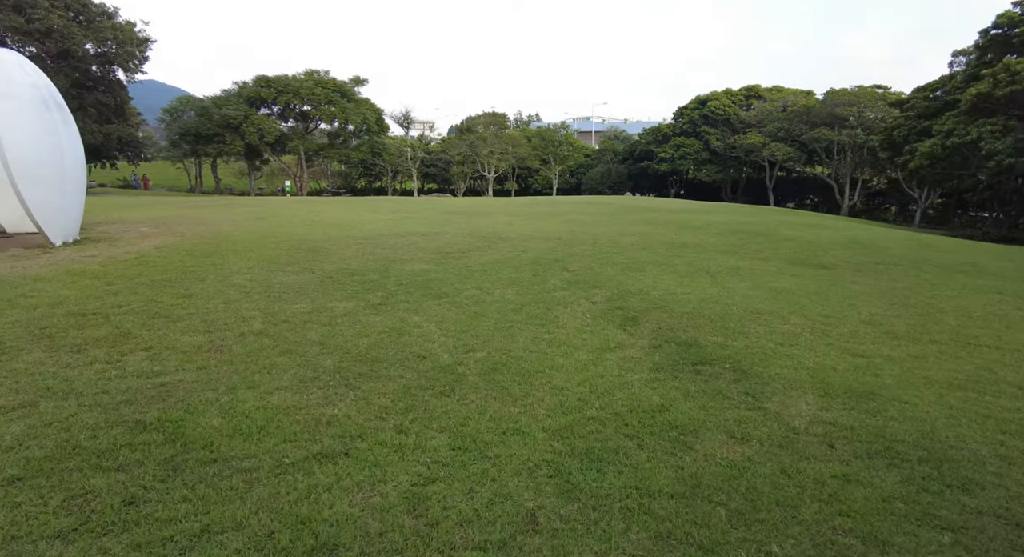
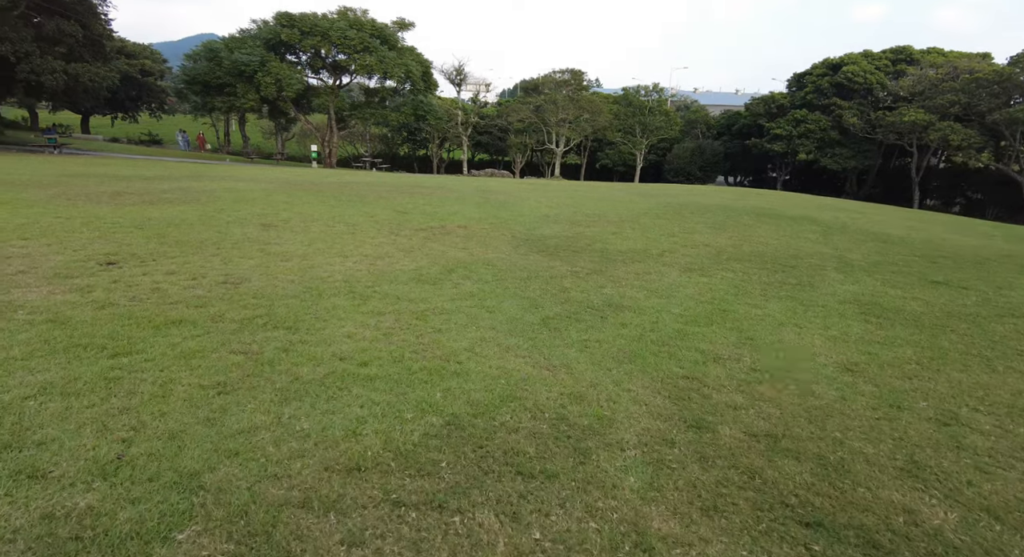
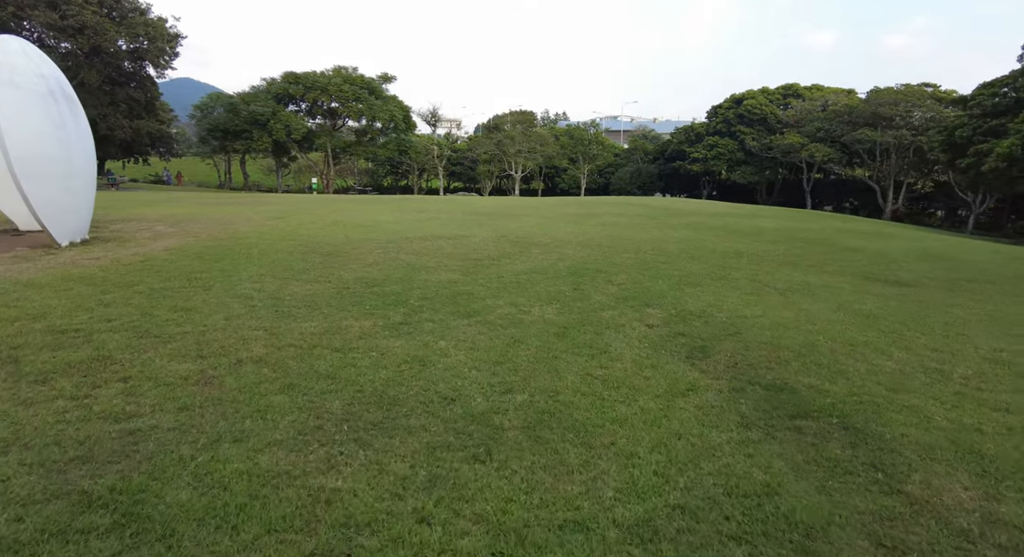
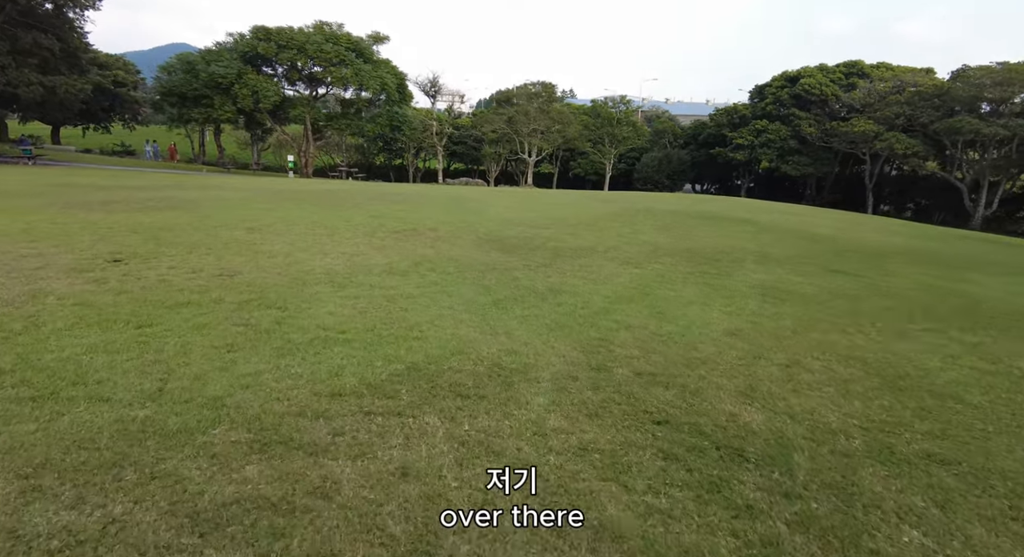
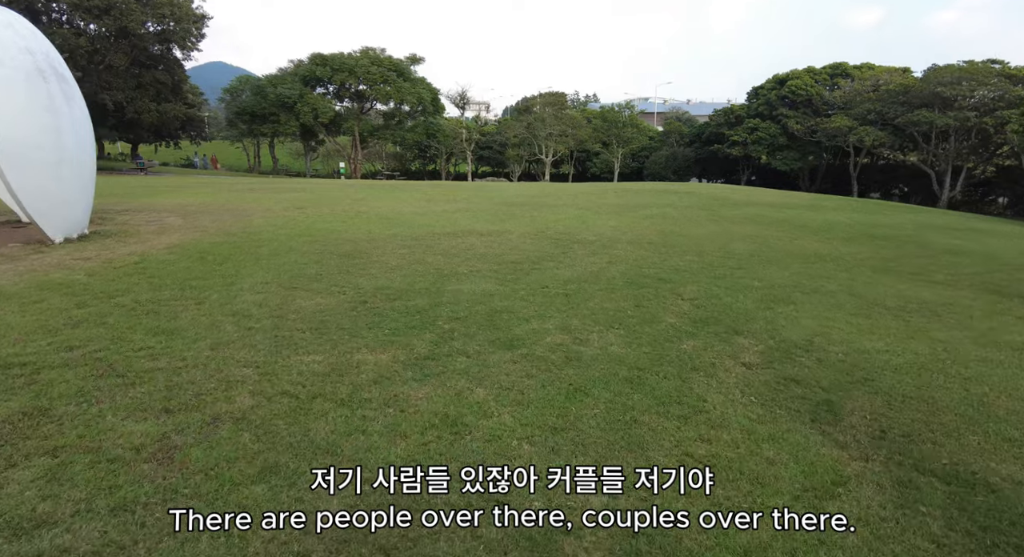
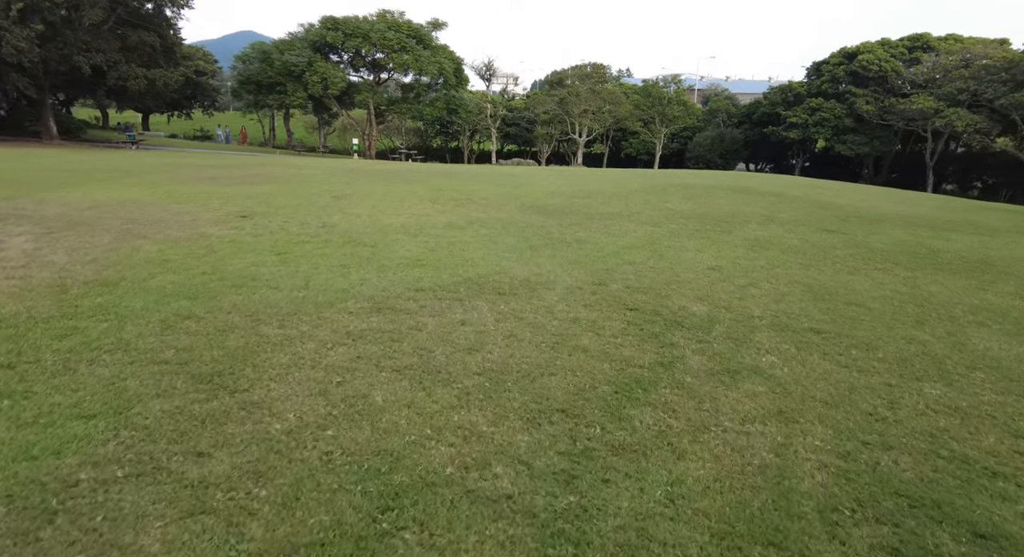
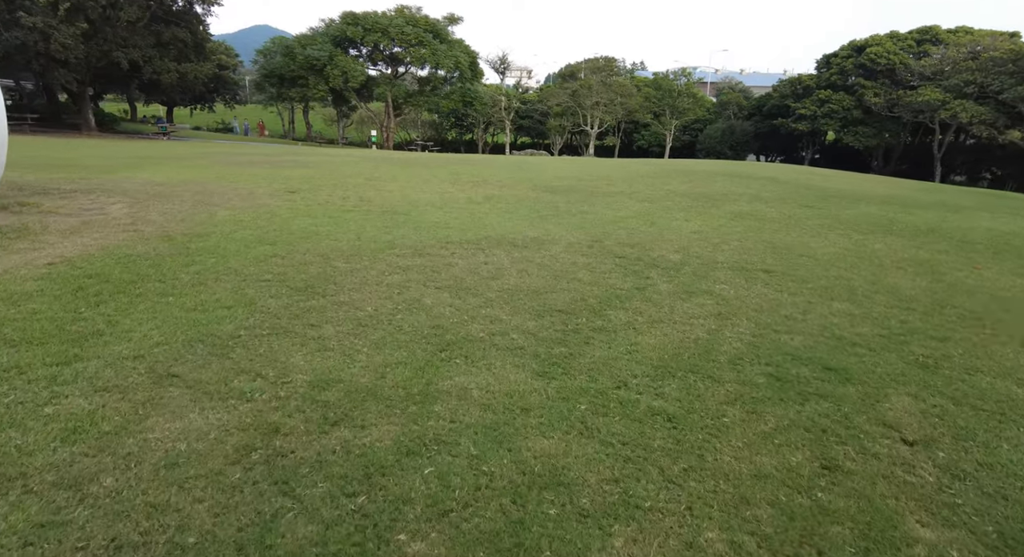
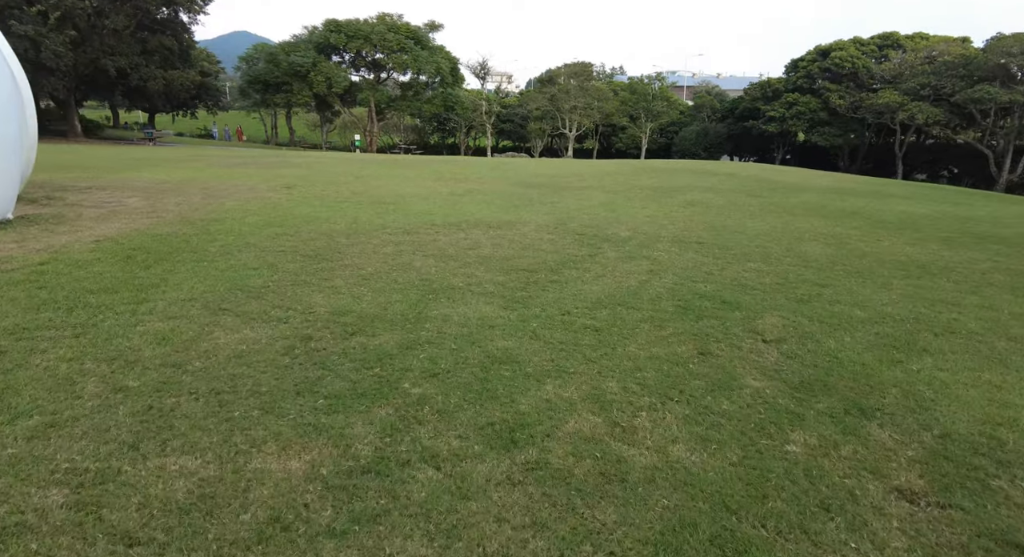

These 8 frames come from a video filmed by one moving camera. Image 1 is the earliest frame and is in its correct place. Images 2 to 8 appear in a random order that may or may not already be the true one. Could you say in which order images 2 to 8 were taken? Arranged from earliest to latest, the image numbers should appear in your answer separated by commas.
3, 5, 8, 7, 6, 4, 2
